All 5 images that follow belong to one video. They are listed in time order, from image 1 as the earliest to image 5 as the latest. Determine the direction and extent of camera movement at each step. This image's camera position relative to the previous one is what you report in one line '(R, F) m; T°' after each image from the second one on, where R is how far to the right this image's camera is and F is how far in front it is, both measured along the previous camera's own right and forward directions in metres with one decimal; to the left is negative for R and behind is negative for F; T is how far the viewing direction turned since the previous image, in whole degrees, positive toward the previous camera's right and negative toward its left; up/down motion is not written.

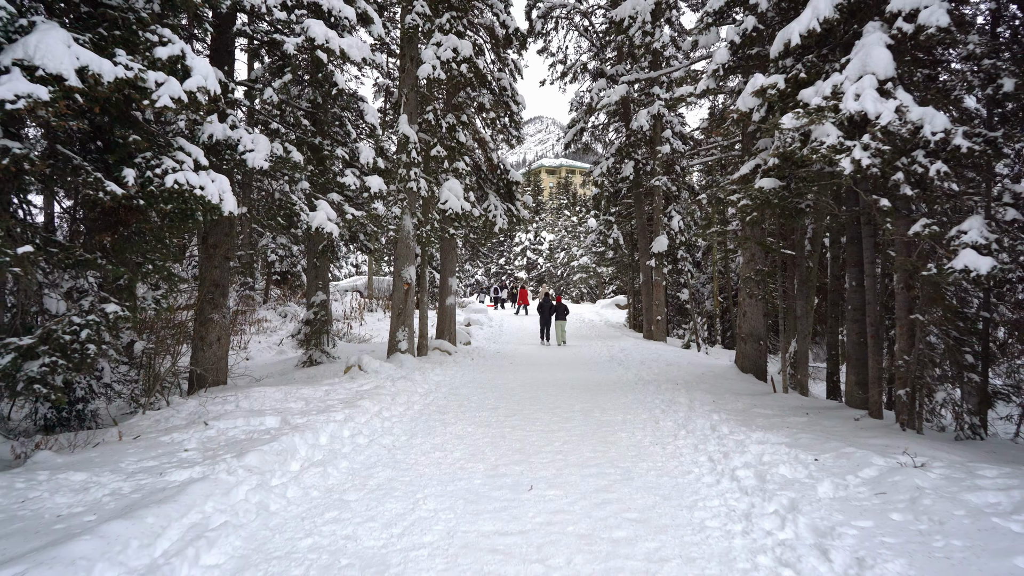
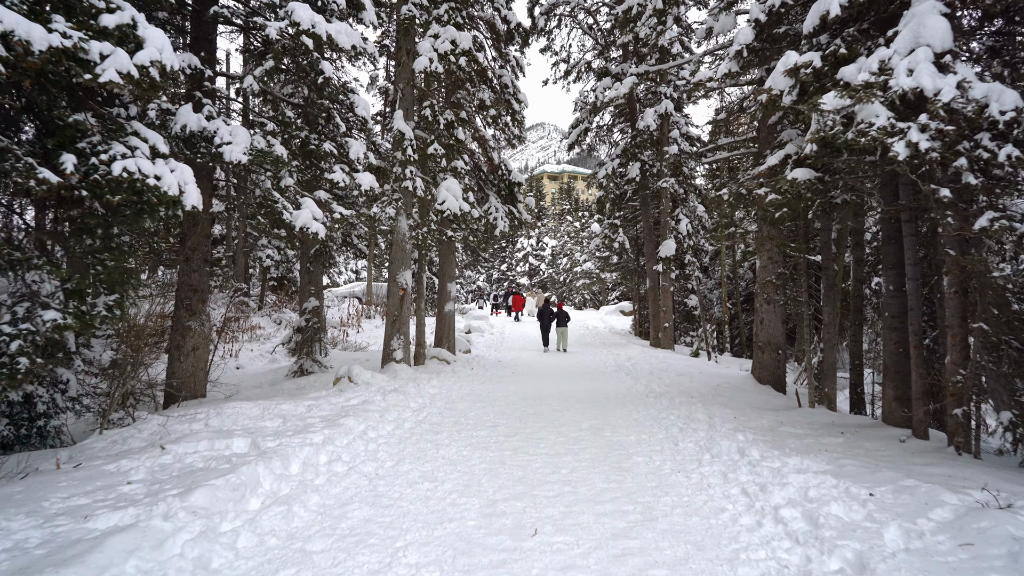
(0.0, +0.6) m; 0°
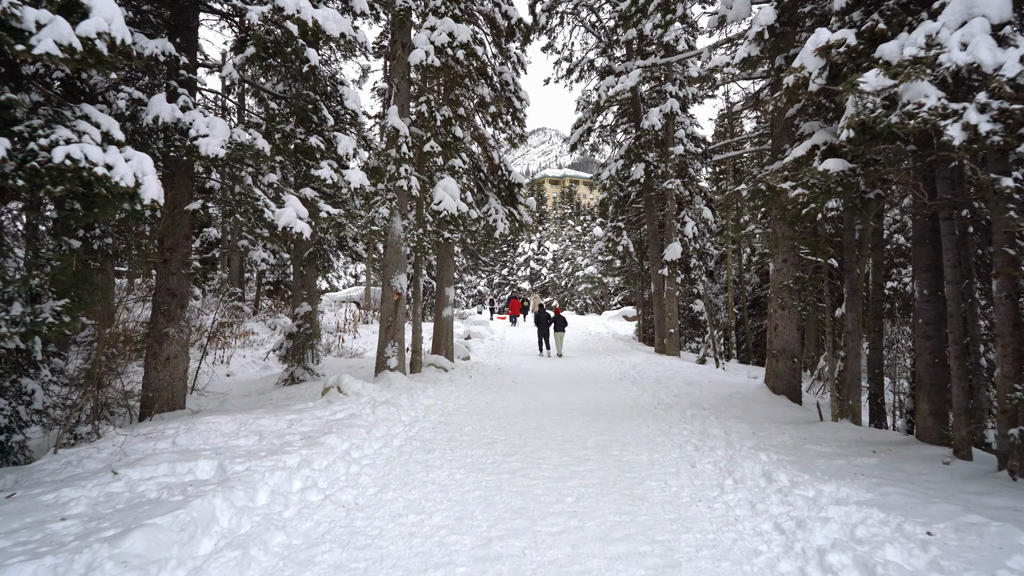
(0.0, +0.5) m; 0°
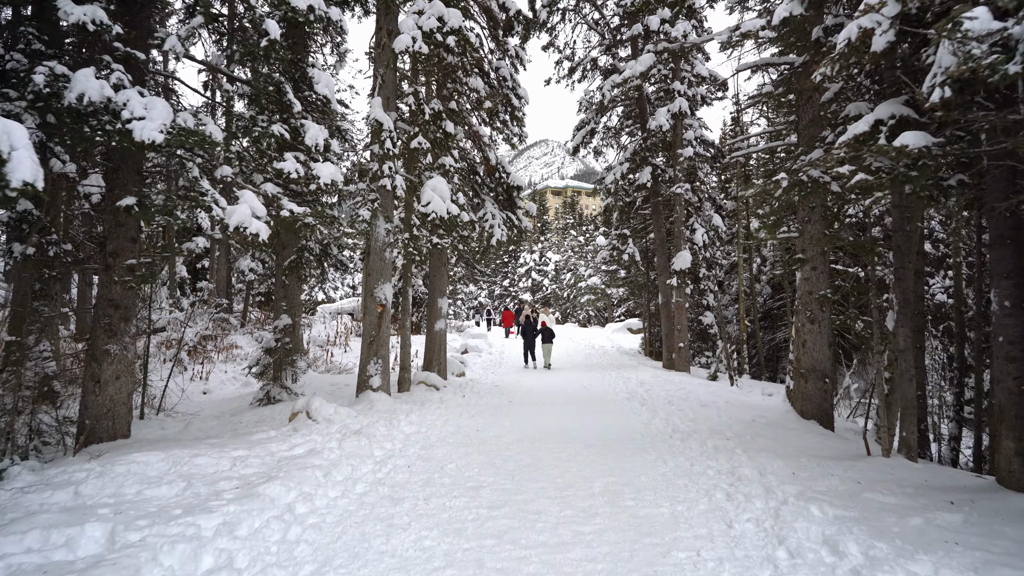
(+0.1, +1.0) m; 0°
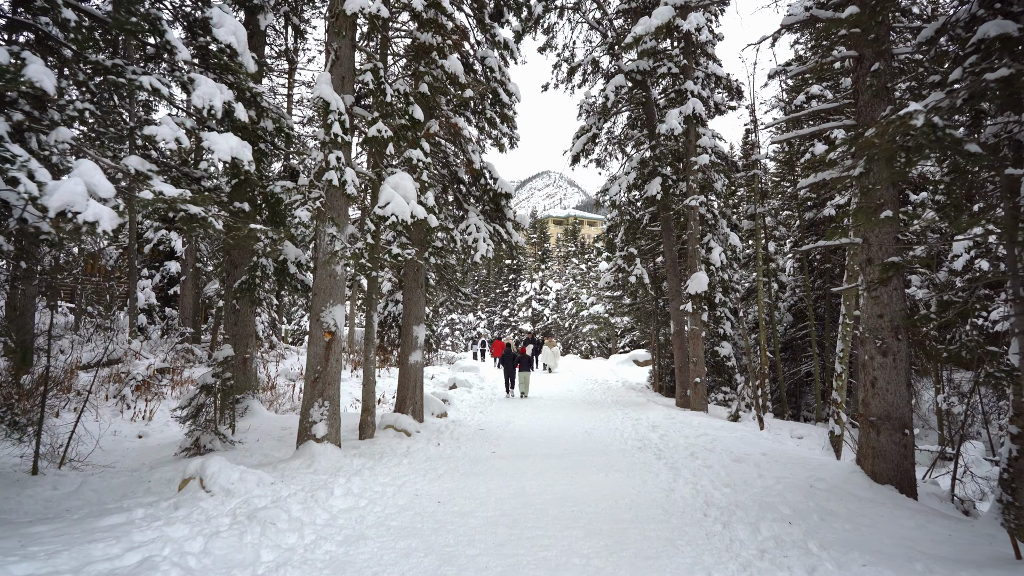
(+0.2, +1.9) m; 0°
